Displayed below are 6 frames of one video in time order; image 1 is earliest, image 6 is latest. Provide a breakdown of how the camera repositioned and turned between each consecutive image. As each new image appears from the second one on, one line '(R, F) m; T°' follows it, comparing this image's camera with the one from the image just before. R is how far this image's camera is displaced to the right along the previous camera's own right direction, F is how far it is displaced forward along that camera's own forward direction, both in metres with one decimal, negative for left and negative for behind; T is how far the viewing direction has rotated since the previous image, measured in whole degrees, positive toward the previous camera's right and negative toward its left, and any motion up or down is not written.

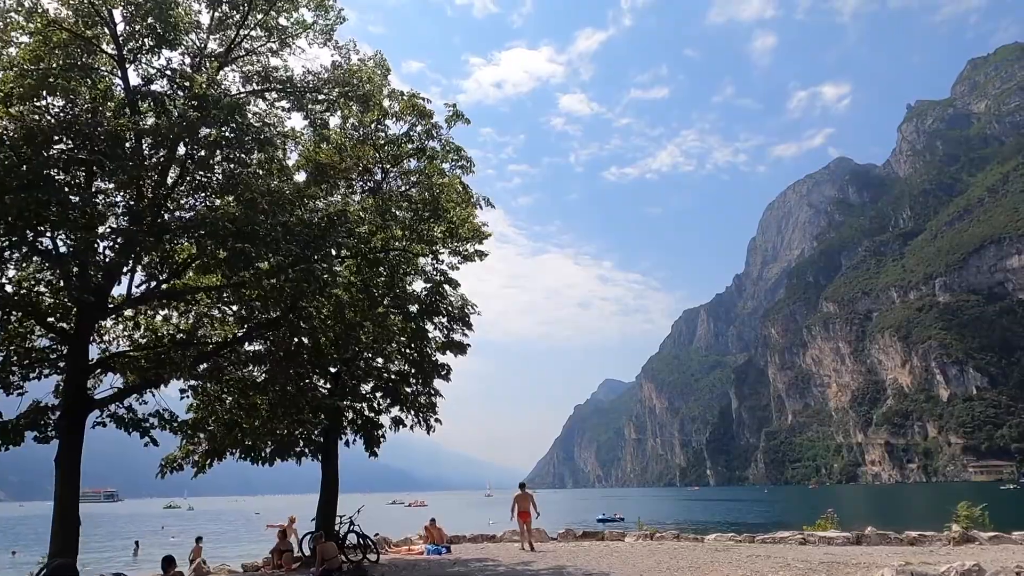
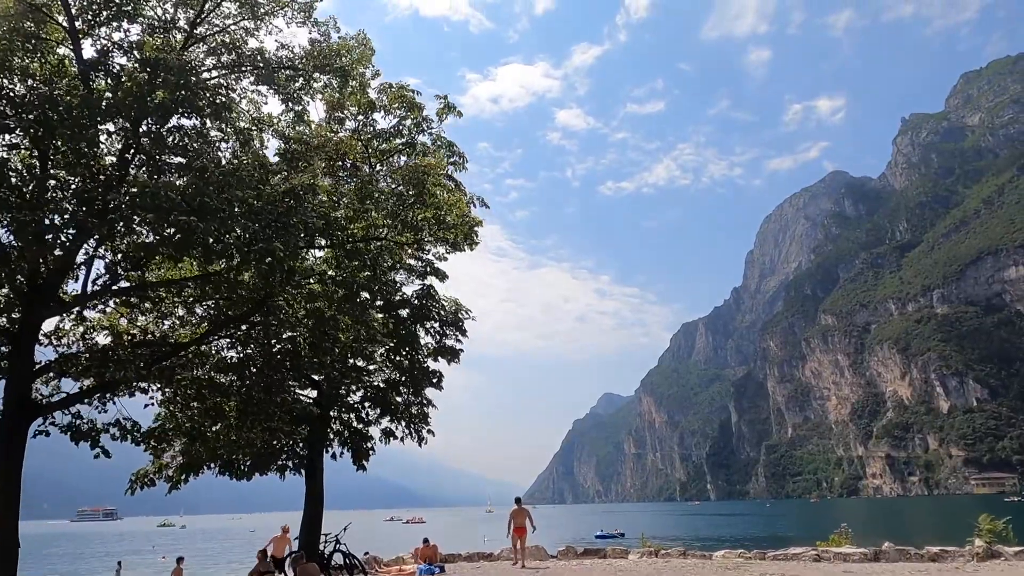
(0.0, +0.6) m; 0°
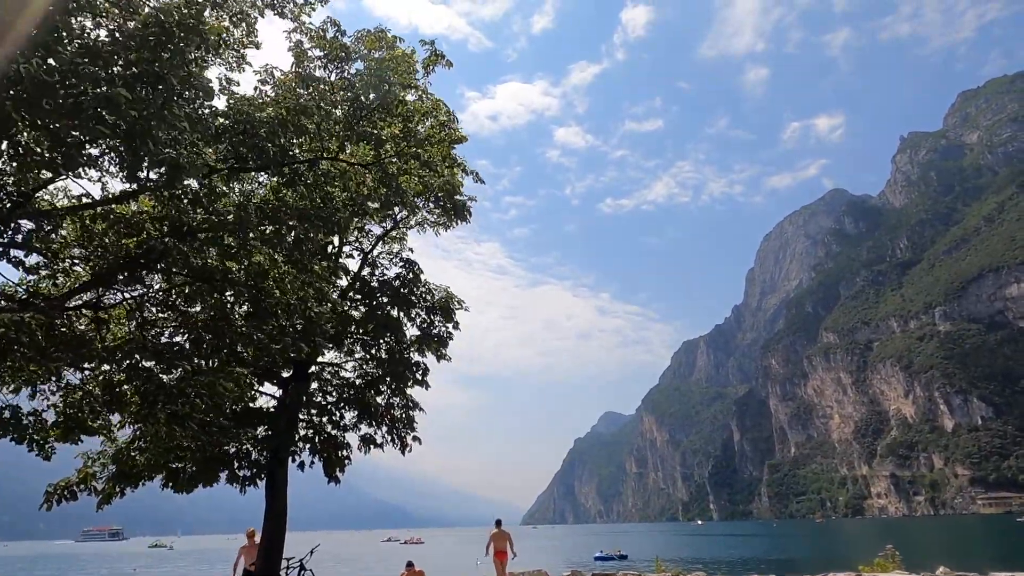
(0.0, +1.5) m; 0°
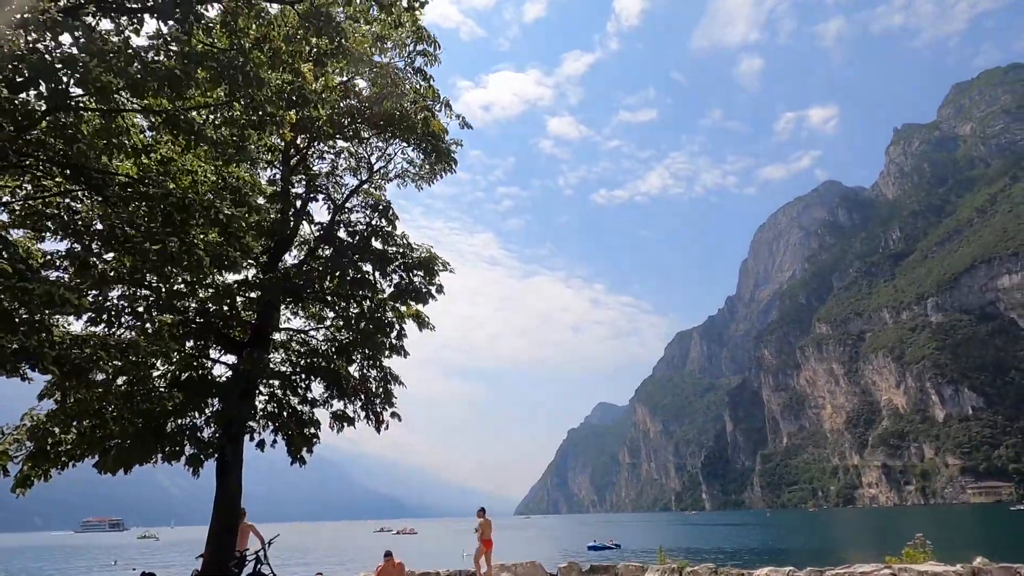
(0.0, +1.2) m; +1°
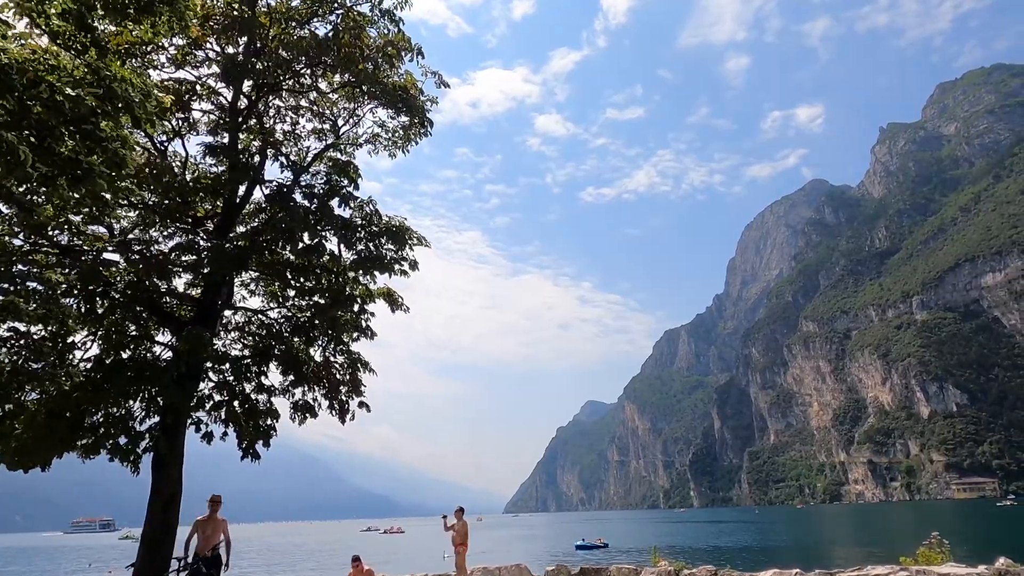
(+0.1, +0.9) m; +1°
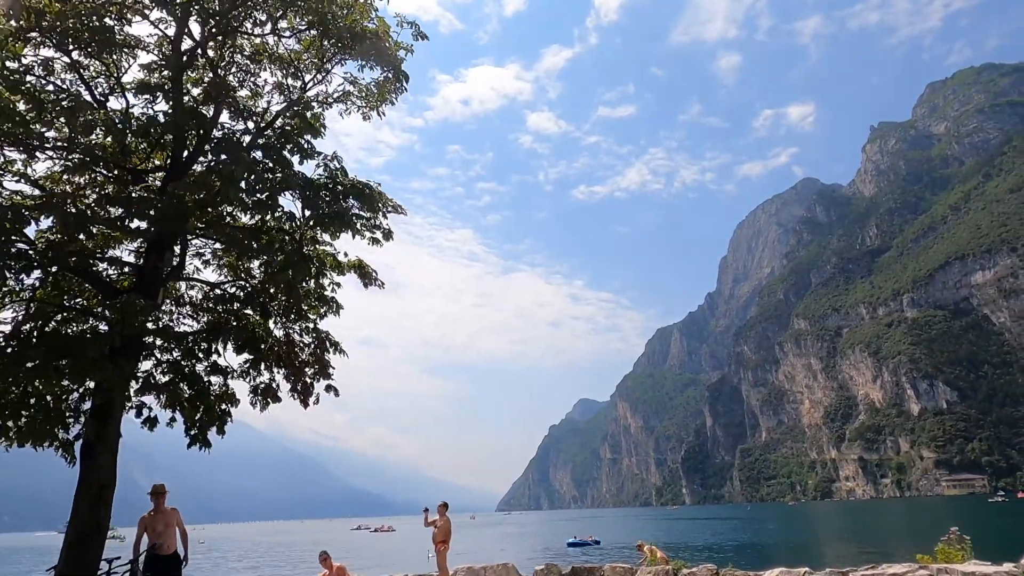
(+0.1, +0.8) m; +1°
